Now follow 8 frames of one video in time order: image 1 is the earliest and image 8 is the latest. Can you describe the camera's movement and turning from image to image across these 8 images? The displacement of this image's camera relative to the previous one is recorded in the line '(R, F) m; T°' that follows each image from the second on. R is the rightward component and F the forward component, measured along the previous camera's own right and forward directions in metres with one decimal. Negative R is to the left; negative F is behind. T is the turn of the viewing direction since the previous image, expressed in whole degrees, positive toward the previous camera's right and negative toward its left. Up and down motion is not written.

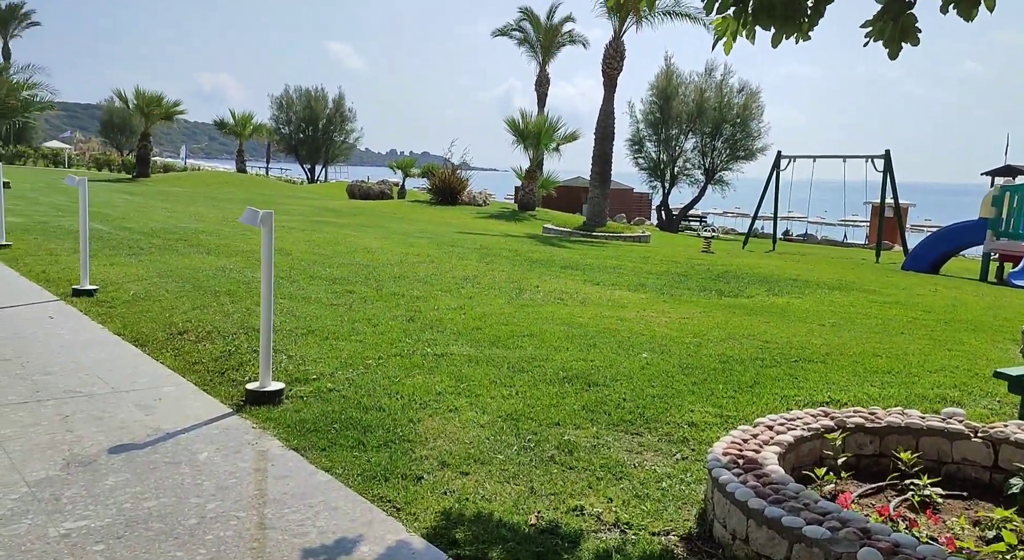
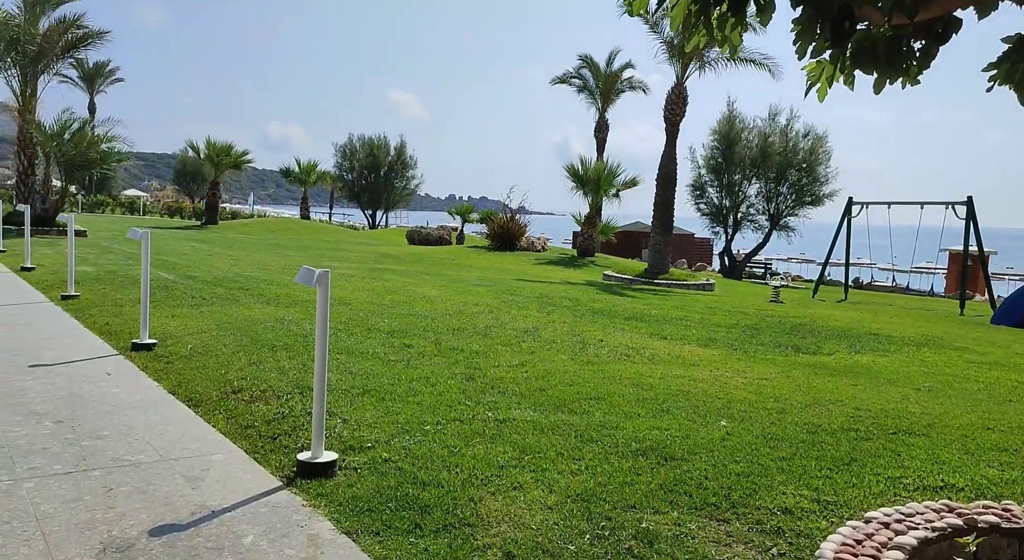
(-0.1, +0.3) m; -4°
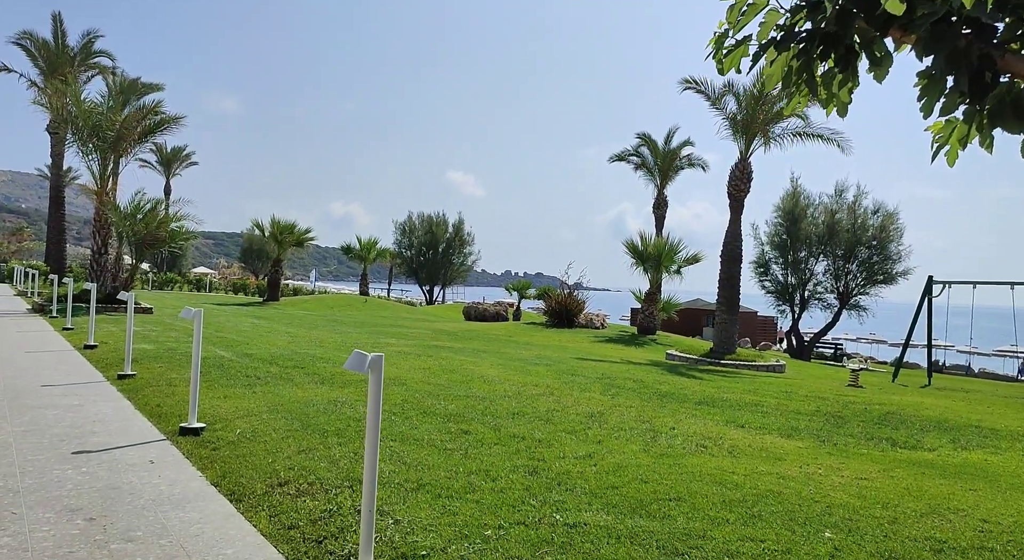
(-0.1, +0.4) m; -4°
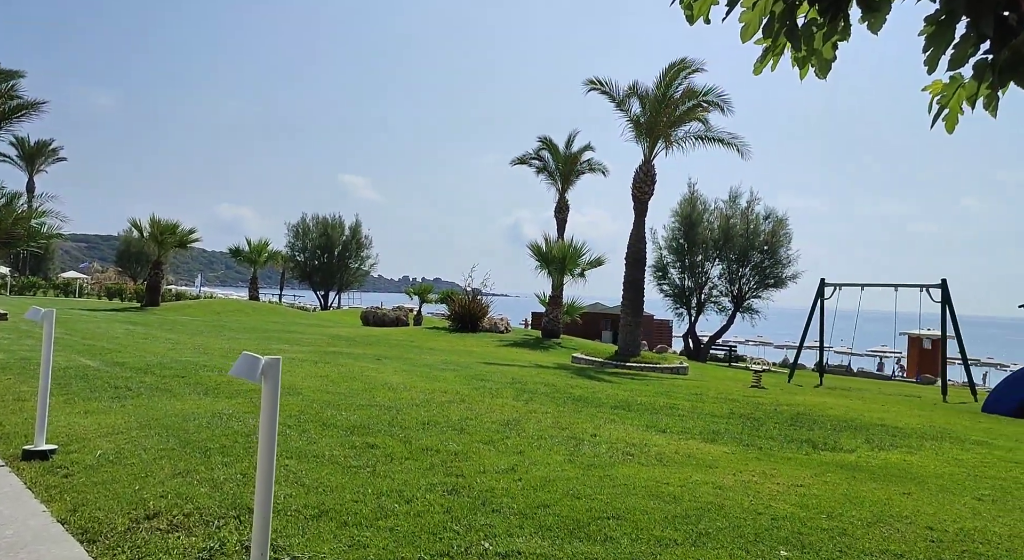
(-0.1, +0.6) m; +8°
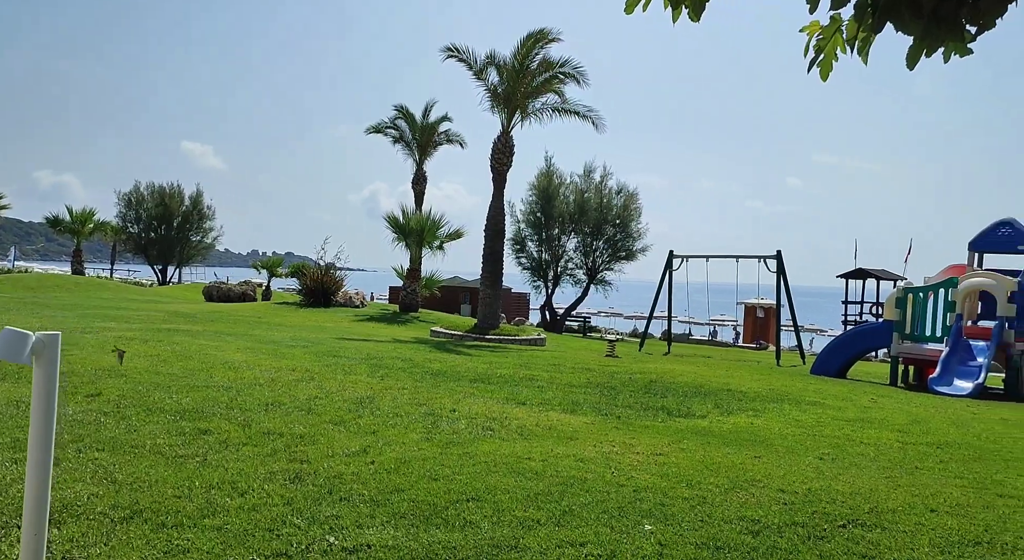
(0.0, +0.4) m; +11°
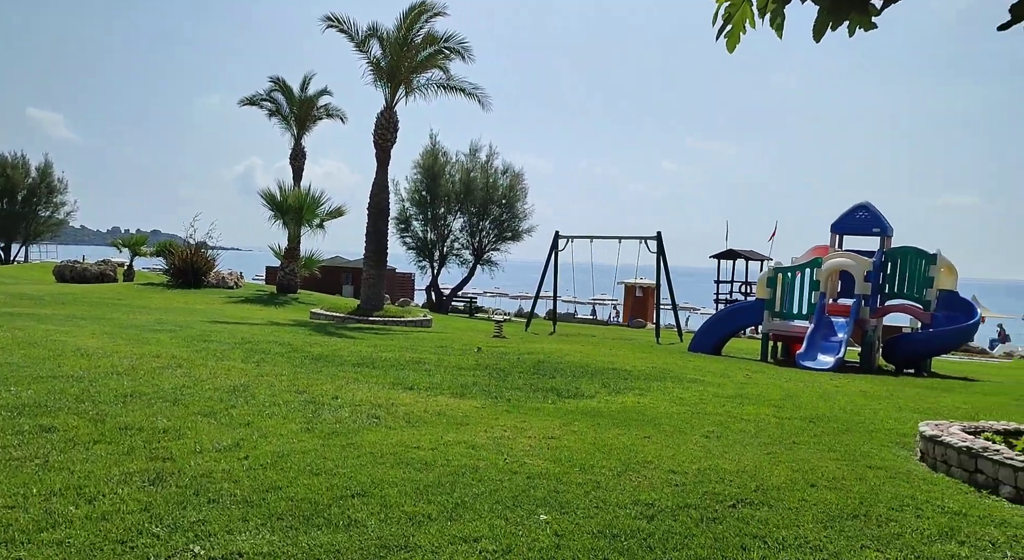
(0.0, +0.2) m; +9°
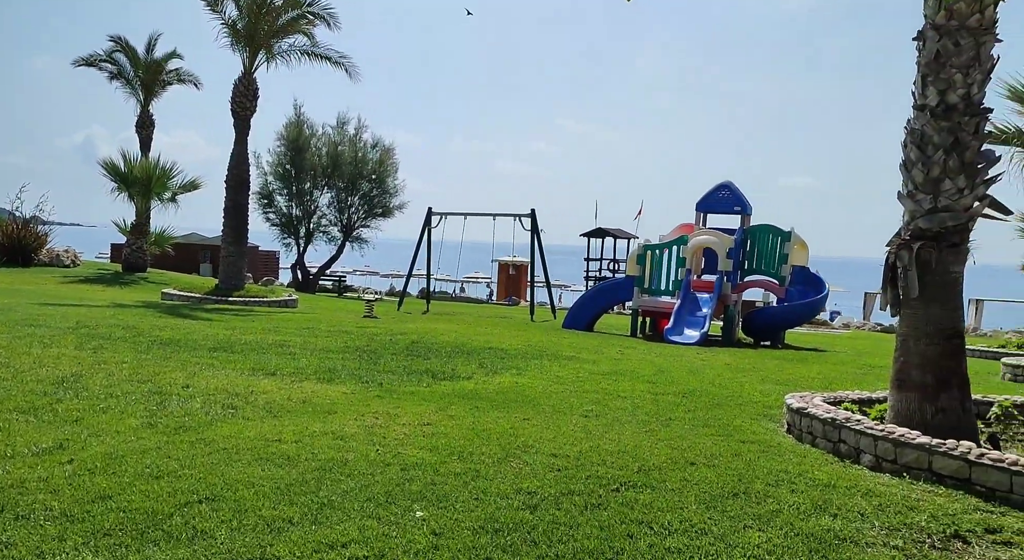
(0.0, +0.3) m; +10°
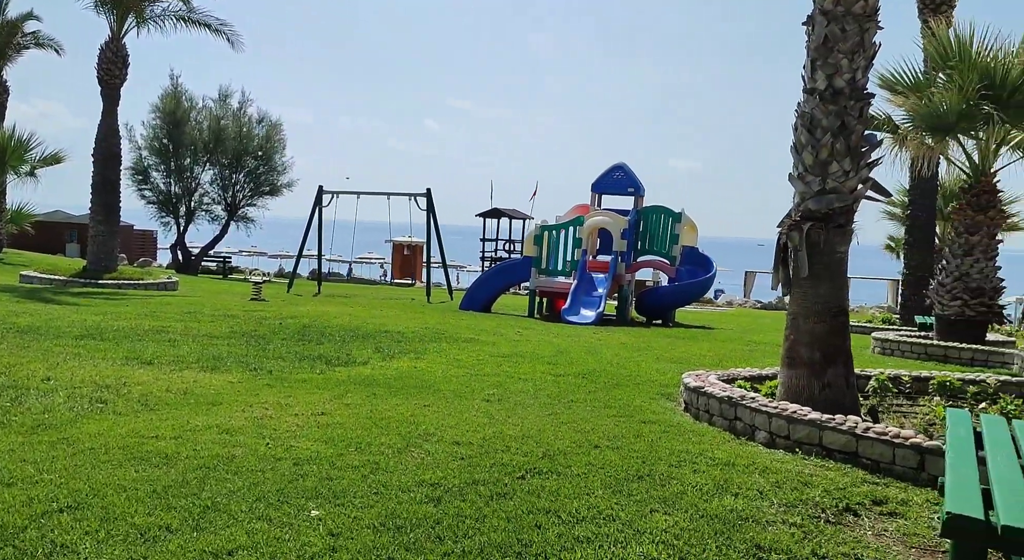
(0.0, +0.2) m; +8°
